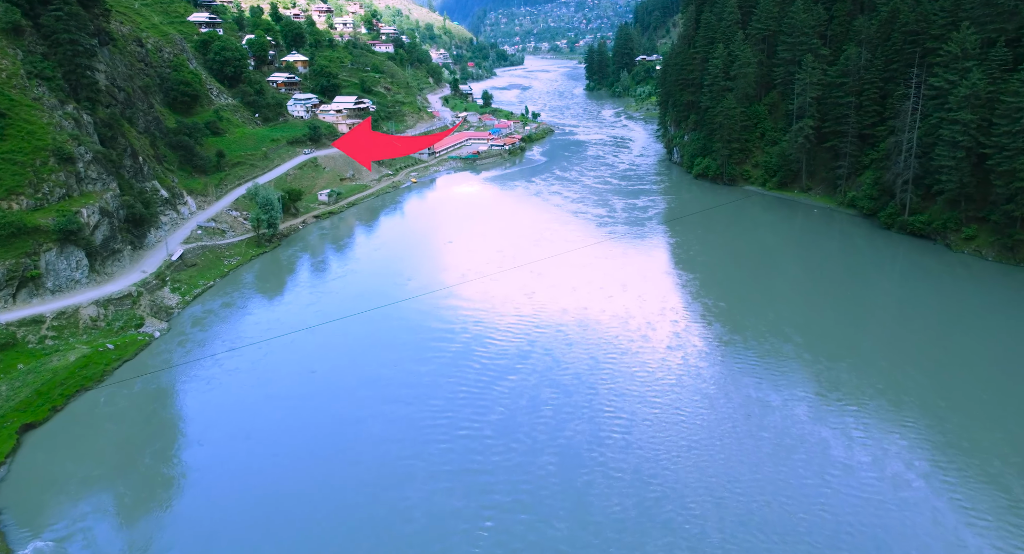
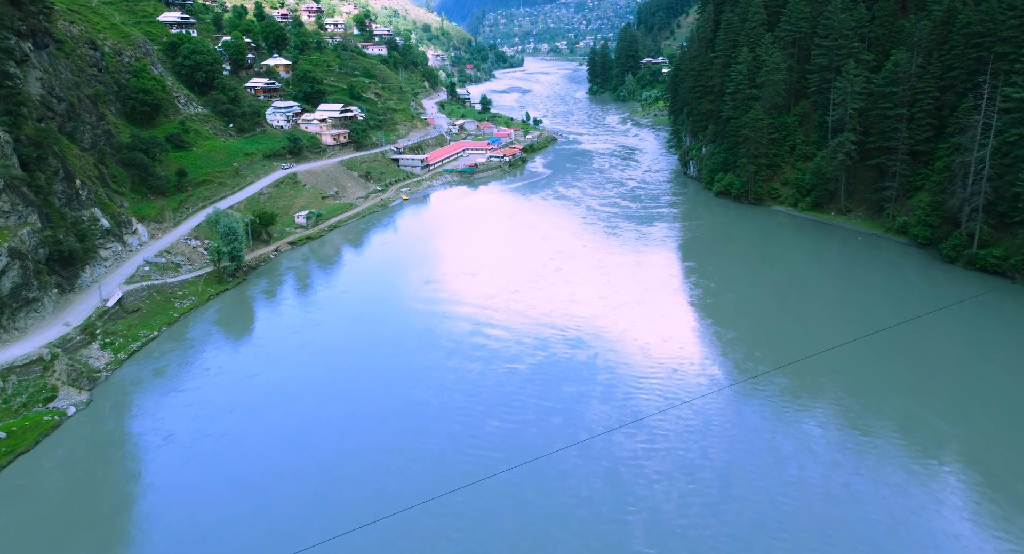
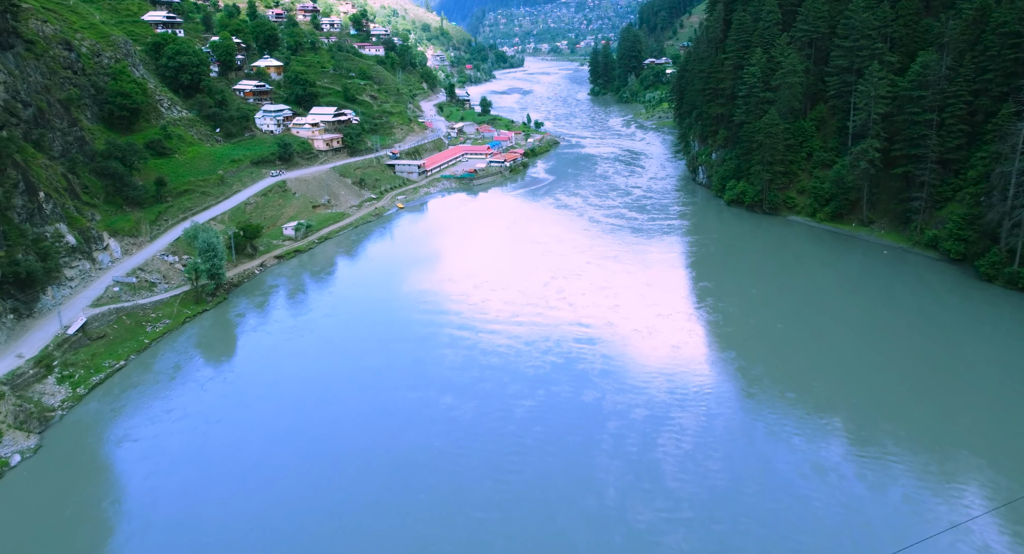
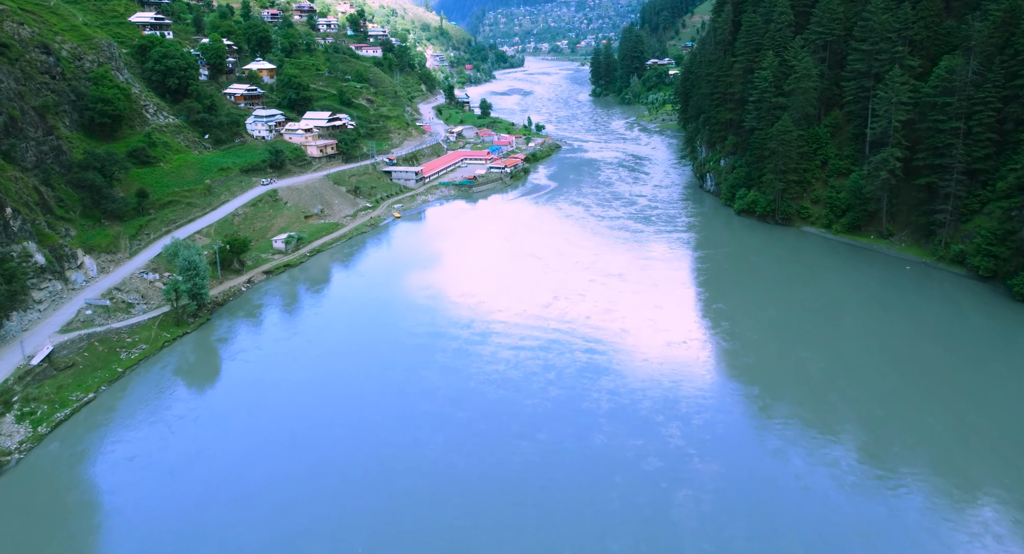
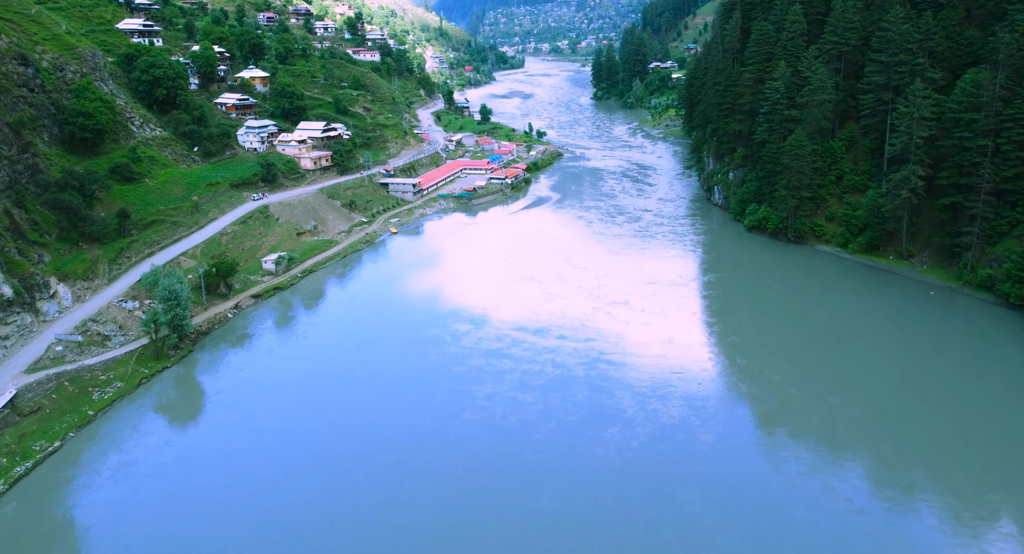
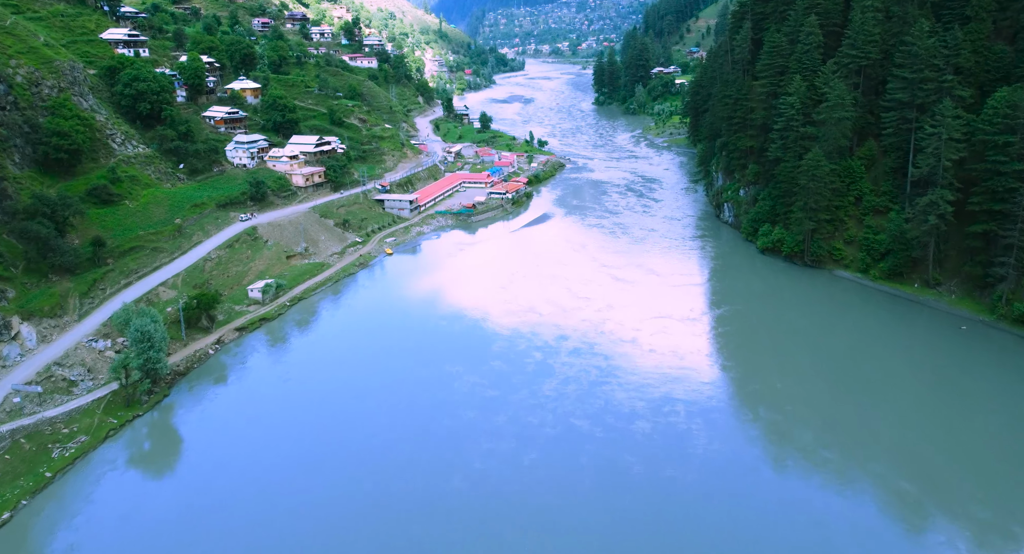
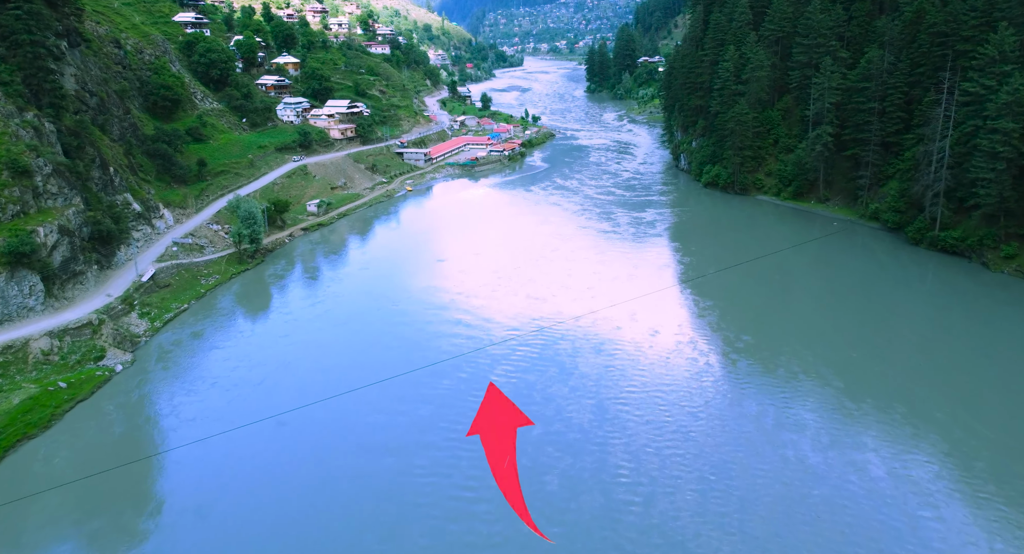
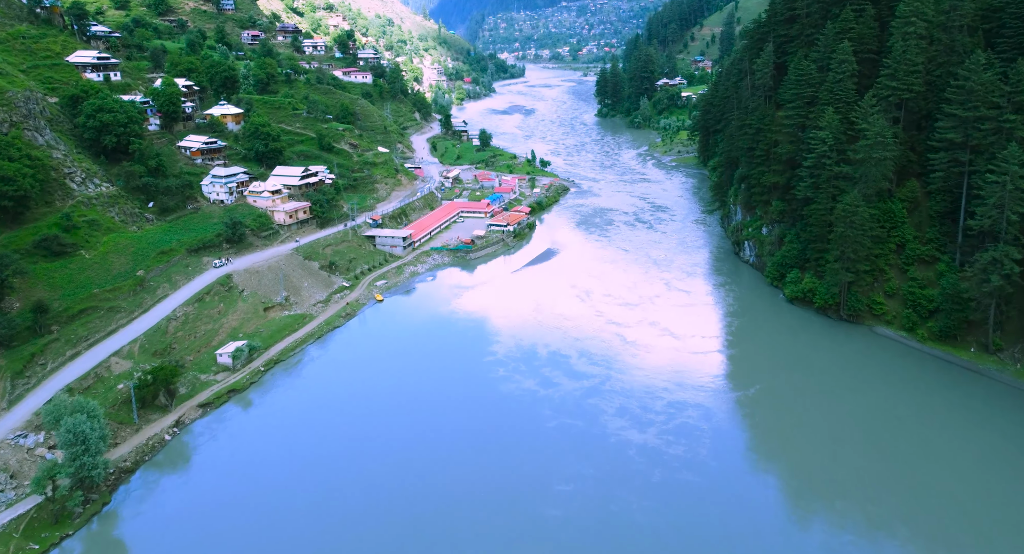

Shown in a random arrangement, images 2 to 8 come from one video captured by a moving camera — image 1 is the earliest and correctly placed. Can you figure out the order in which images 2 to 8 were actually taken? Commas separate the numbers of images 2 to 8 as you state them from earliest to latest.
7, 2, 3, 4, 5, 6, 8
